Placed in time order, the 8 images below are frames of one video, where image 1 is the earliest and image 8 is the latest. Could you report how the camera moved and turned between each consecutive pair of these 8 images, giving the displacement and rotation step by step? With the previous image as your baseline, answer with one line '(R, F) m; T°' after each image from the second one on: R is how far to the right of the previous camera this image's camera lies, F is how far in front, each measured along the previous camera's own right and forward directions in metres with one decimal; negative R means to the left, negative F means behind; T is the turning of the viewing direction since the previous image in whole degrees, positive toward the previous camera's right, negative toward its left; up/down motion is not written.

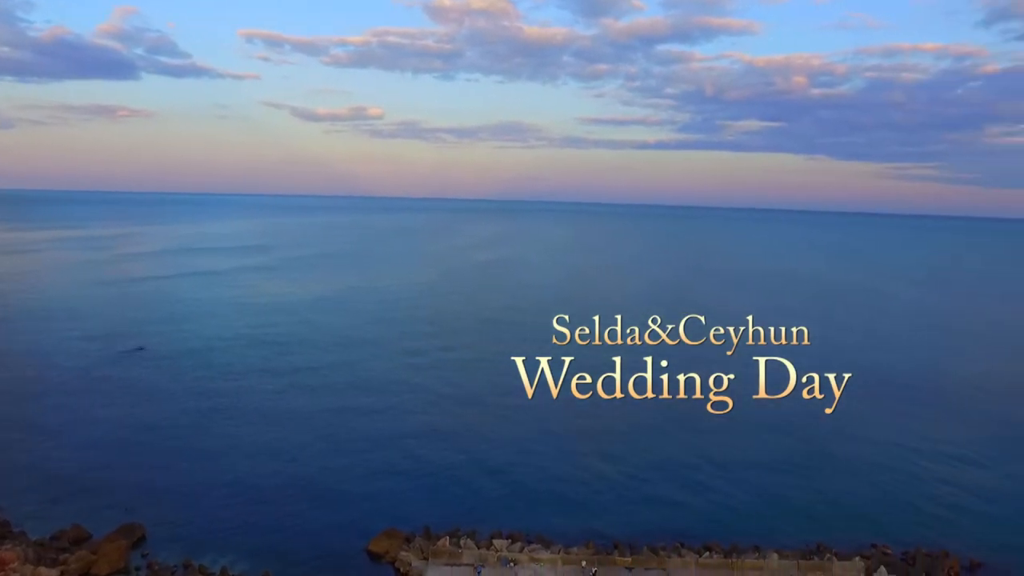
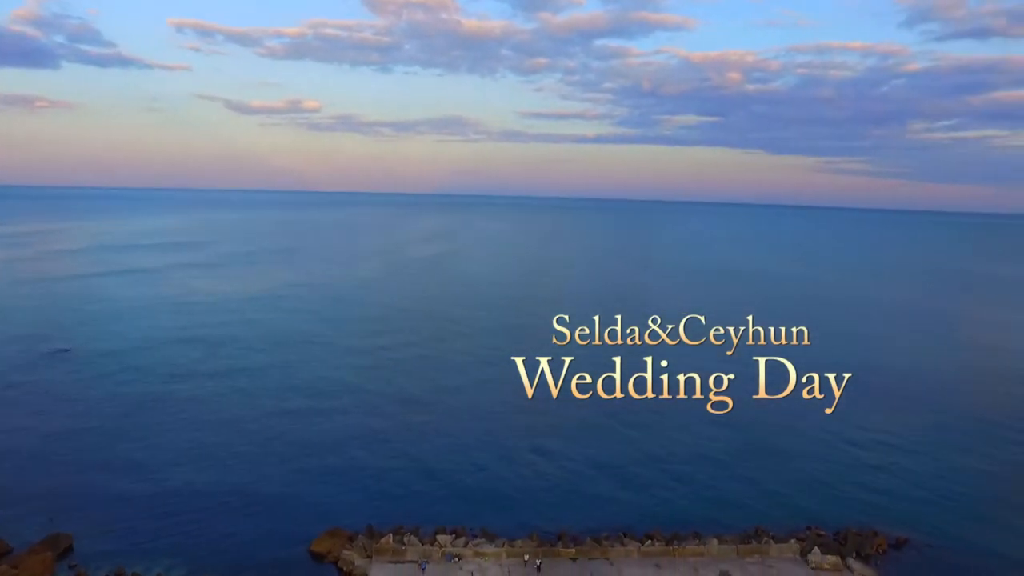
(+9.6, -5.5) m; -34°
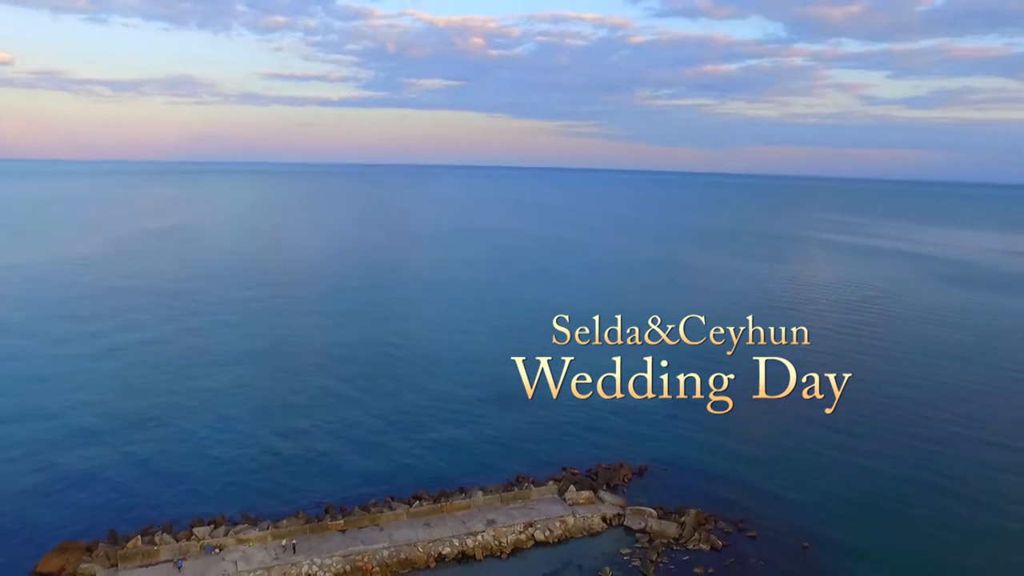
(+0.1, +0.3) m; +18°
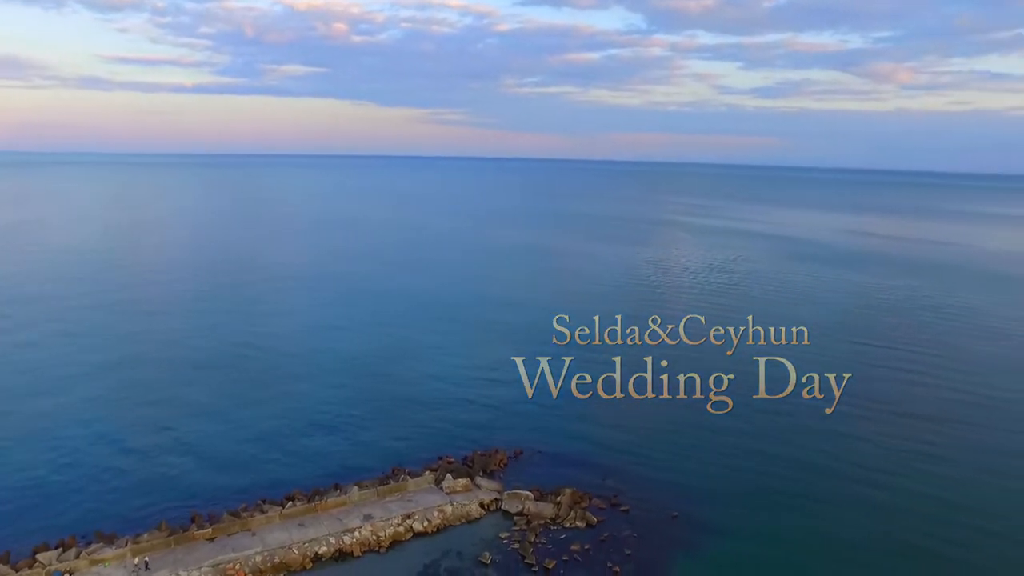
(+0.2, +0.1) m; +9°
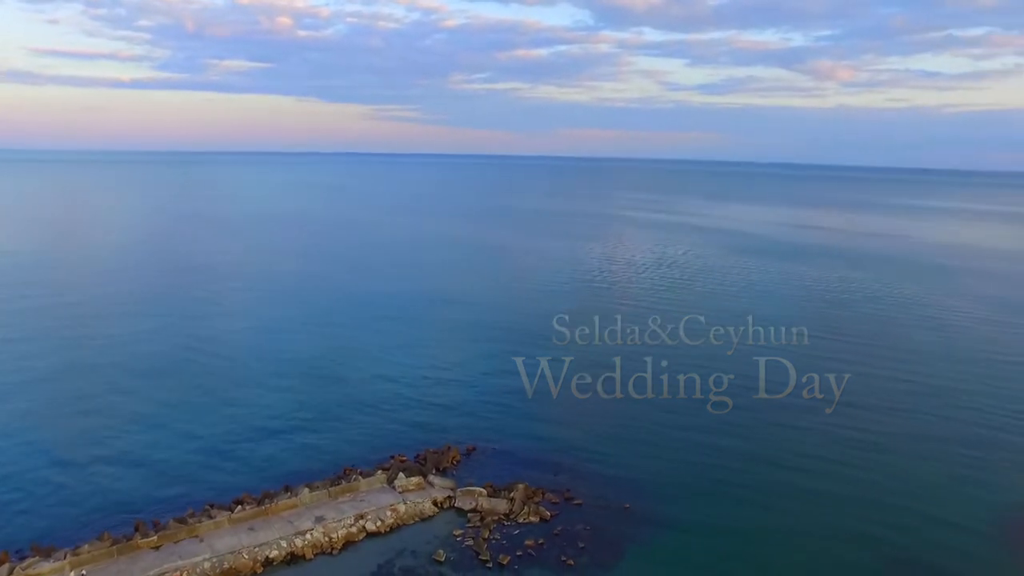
(+1.6, -1.5) m; -26°
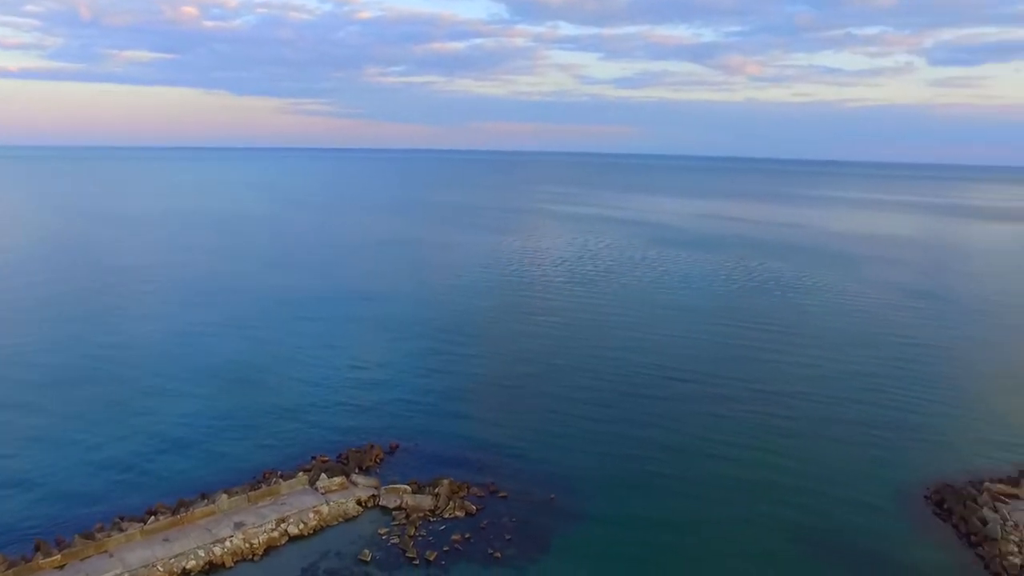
(0.0, 0.0) m; +6°
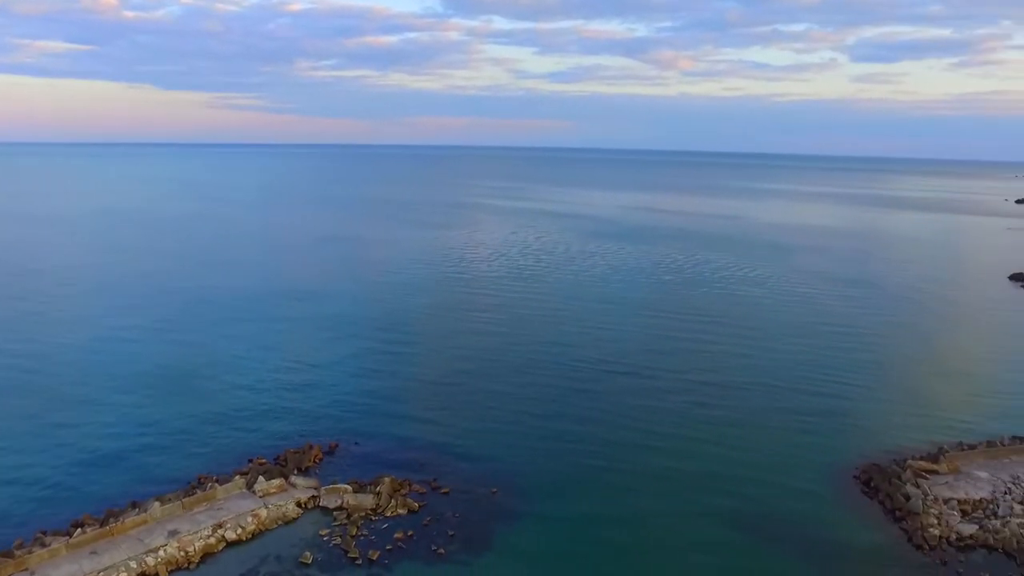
(0.0, 0.0) m; +4°
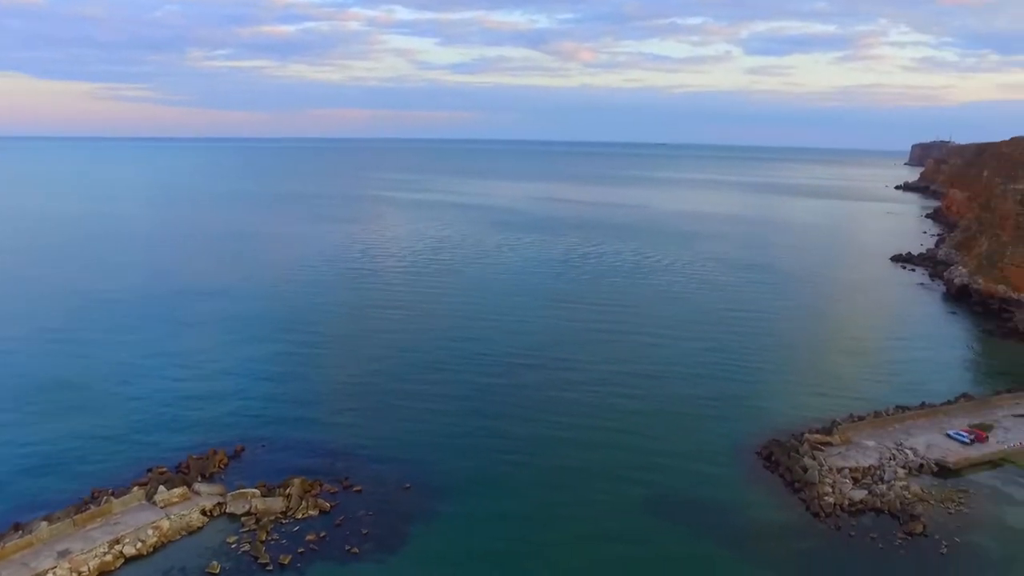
(+0.1, 0.0) m; +7°
